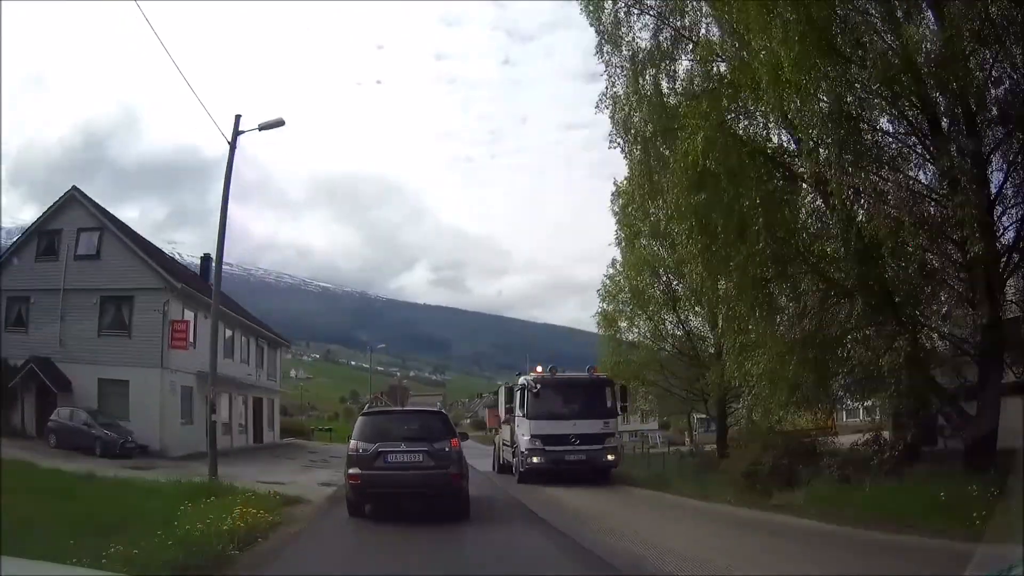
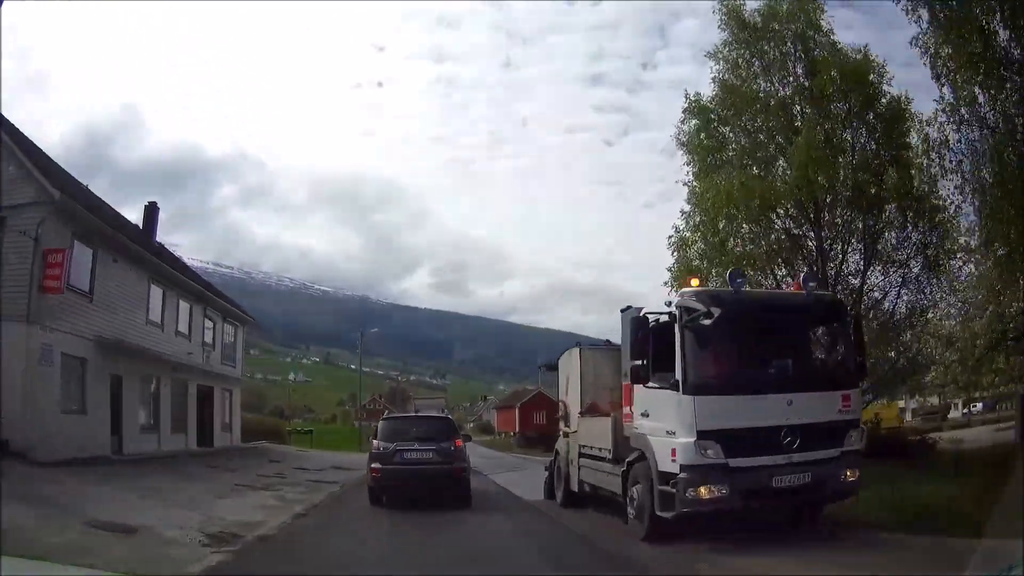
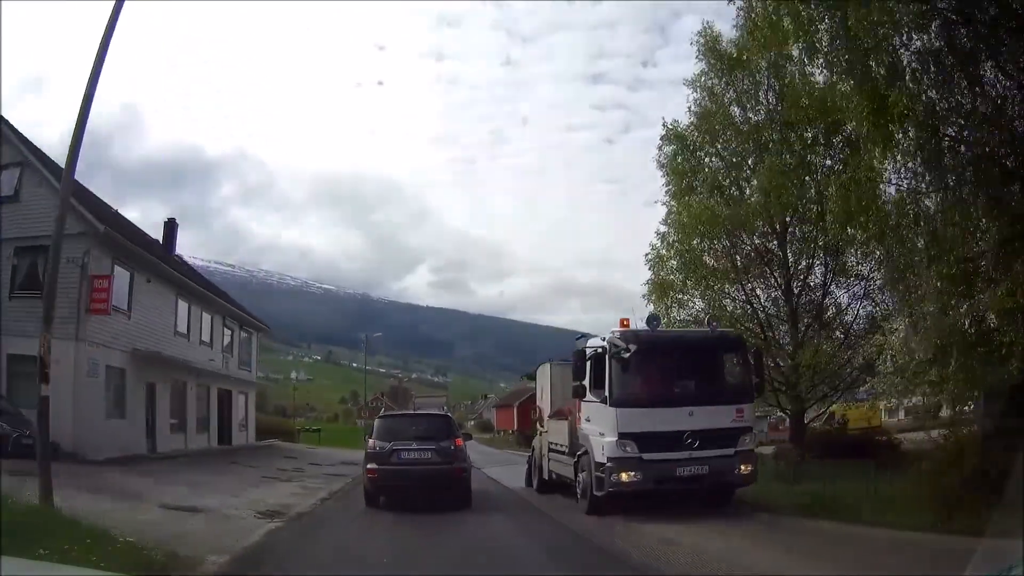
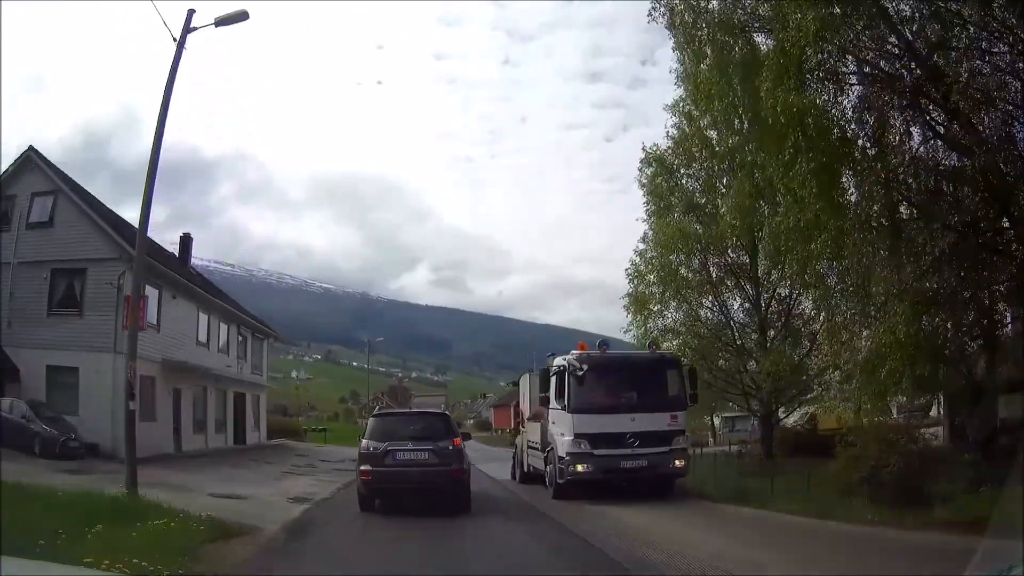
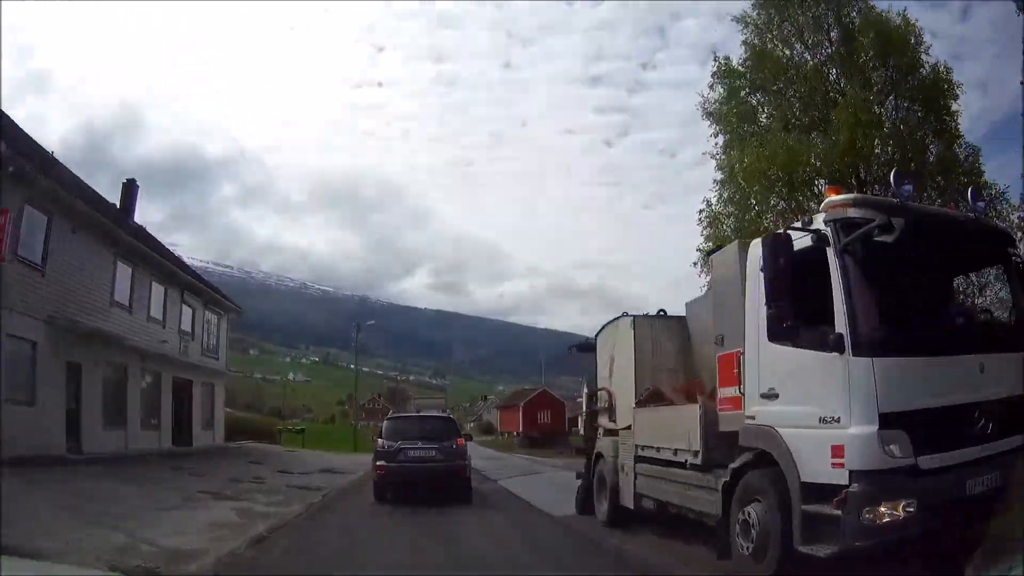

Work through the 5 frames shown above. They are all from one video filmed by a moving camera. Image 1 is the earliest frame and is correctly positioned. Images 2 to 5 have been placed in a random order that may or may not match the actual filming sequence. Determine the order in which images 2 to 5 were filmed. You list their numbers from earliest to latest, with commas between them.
4, 3, 2, 5
